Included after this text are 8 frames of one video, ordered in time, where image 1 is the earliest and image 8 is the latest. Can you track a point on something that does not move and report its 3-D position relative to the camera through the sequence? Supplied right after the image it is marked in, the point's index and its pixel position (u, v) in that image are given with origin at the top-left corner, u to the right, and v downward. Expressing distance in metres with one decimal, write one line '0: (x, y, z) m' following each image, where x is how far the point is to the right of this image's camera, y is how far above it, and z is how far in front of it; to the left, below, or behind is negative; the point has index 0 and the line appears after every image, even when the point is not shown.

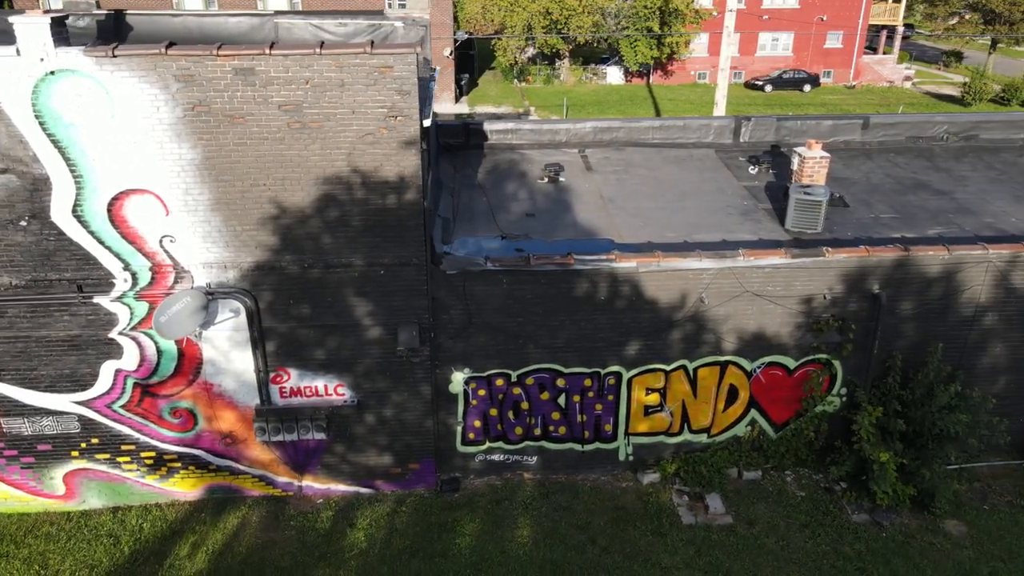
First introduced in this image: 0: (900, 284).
0: (+4.7, 0.0, +8.7) m
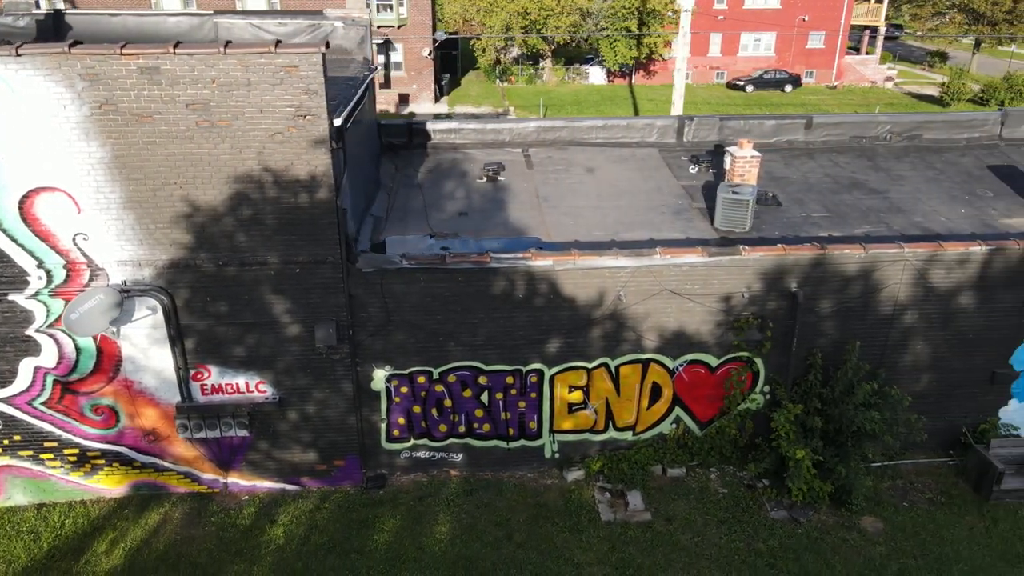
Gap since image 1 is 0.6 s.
0: (+3.7, +0.1, +8.7) m
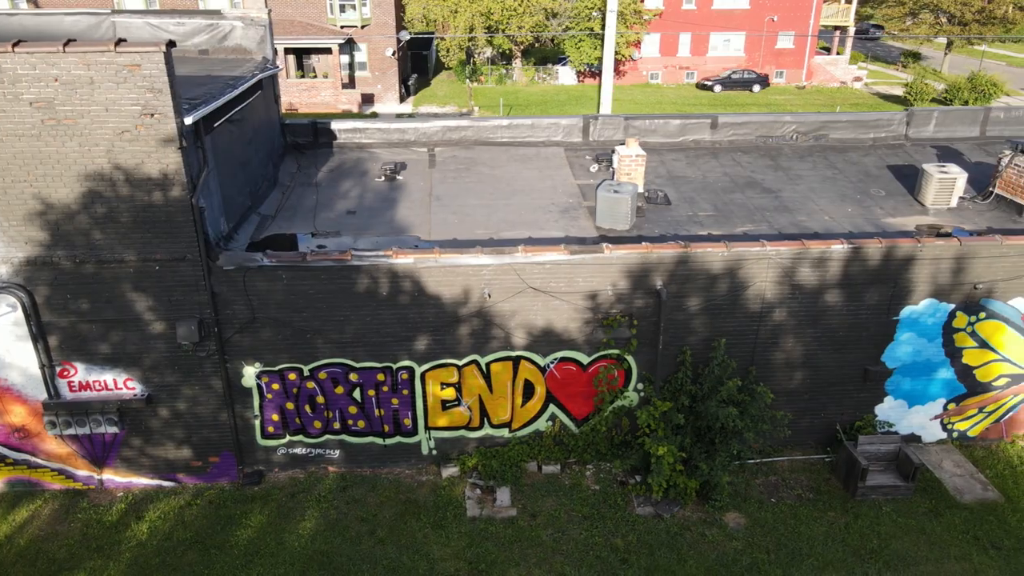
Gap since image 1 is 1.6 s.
0: (+2.1, +0.1, +8.8) m
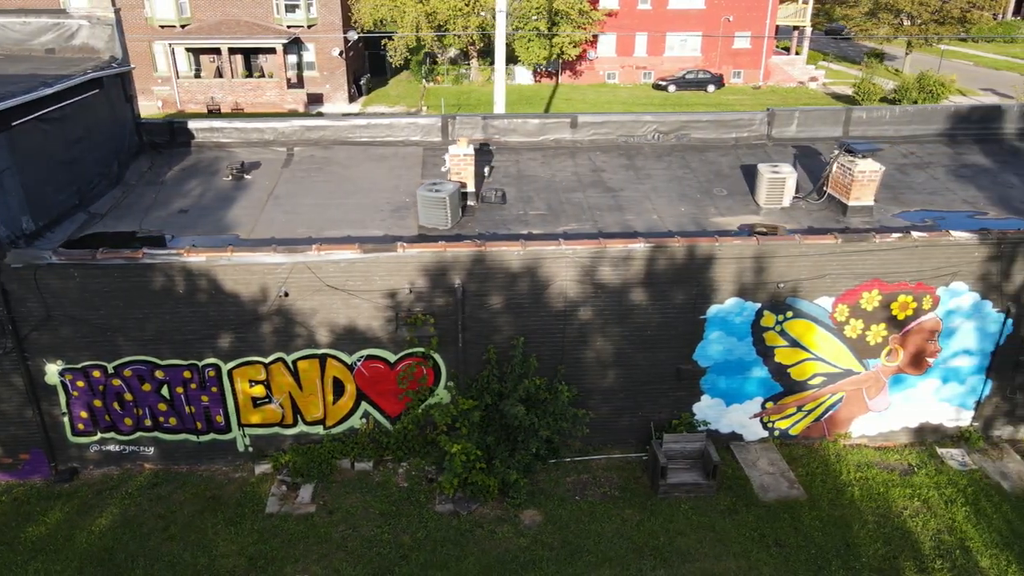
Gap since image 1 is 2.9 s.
0: (-0.3, +0.1, +8.8) m
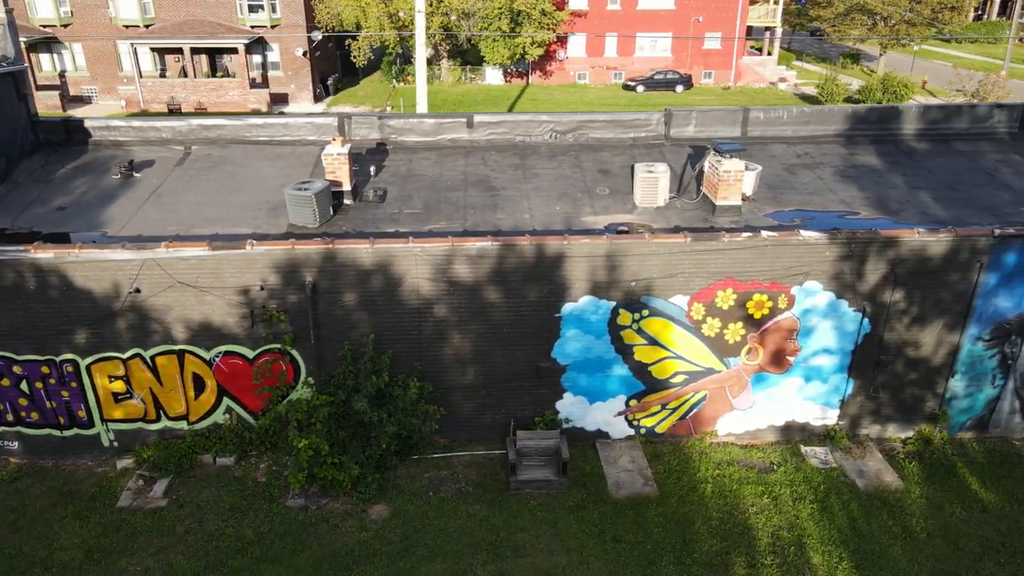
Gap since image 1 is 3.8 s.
0: (-2.2, +0.1, +8.9) m
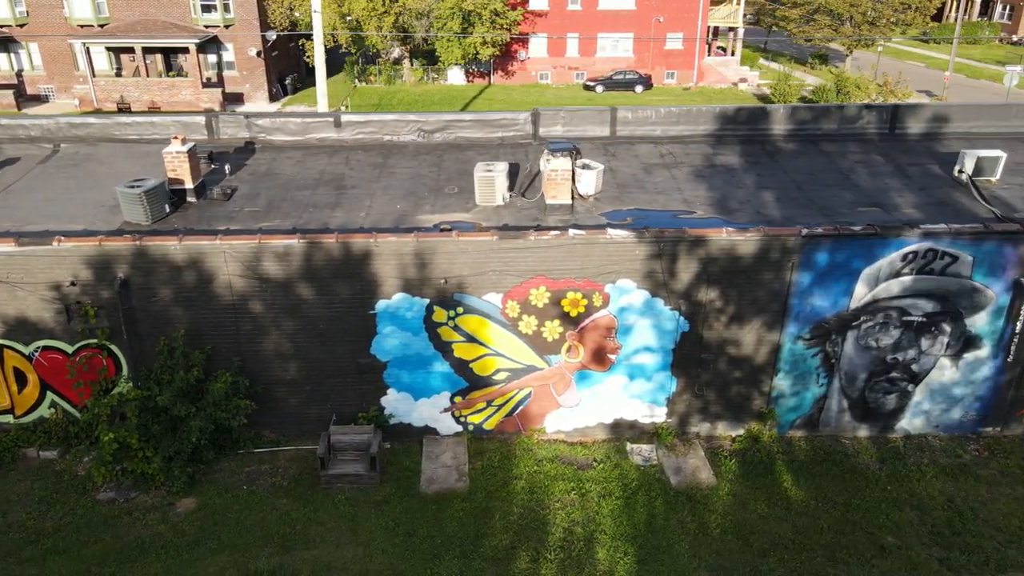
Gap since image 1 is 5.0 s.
0: (-4.6, +0.2, +9.0) m
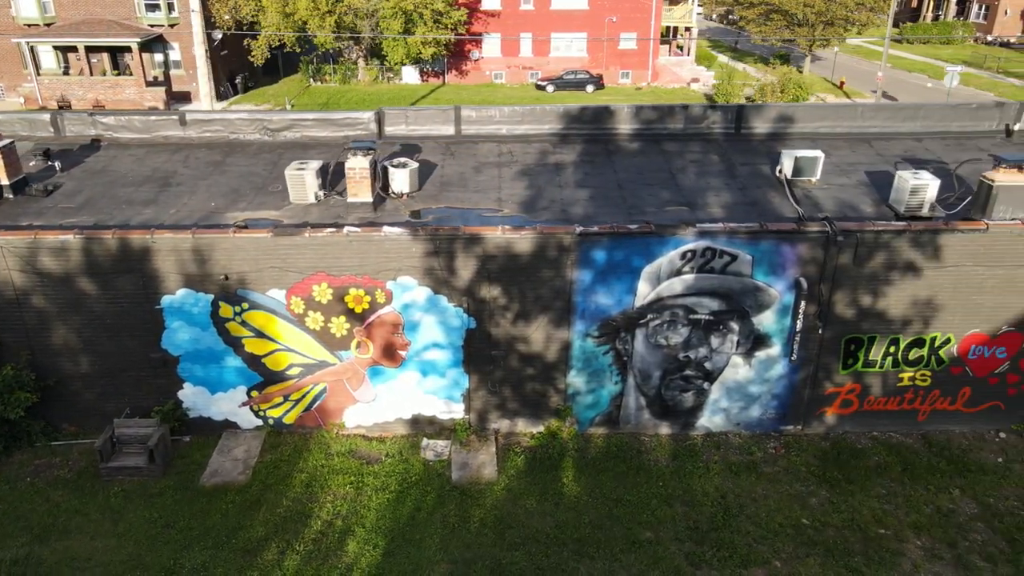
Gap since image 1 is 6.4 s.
0: (-7.5, +0.3, +9.2) m
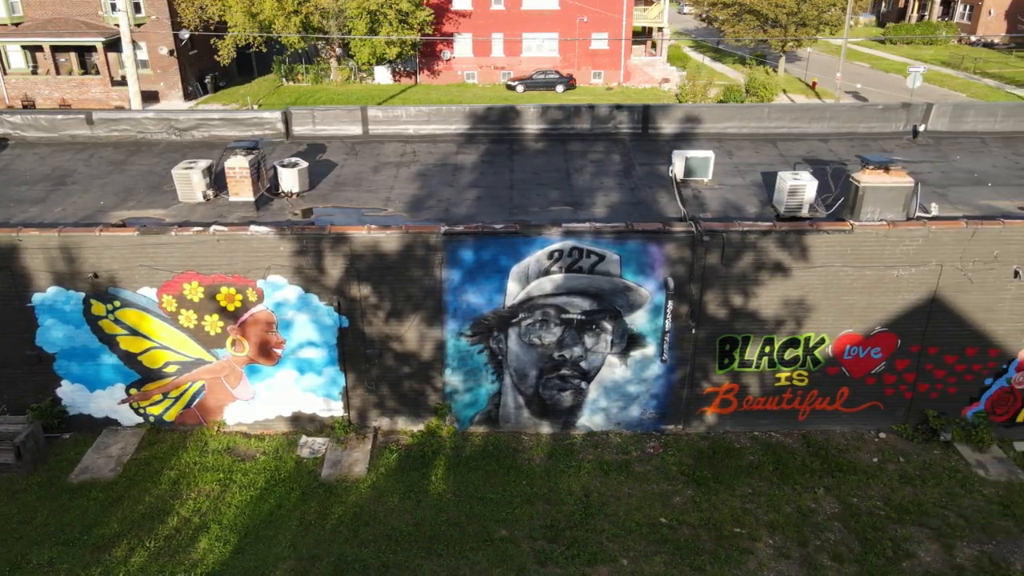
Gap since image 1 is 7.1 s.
0: (-9.2, +0.3, +9.3) m
